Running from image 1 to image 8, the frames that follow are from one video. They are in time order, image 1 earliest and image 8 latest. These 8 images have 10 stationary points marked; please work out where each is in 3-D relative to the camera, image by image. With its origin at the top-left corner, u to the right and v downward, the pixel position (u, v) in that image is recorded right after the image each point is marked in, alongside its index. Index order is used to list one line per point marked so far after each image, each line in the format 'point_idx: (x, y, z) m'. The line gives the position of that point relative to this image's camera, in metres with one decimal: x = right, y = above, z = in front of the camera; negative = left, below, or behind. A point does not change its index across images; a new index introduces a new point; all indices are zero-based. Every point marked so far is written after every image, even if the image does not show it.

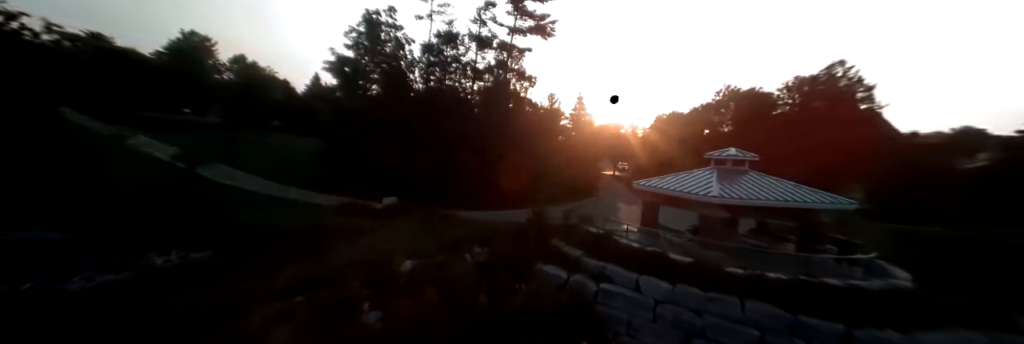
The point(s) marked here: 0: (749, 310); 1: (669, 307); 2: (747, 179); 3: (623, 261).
0: (+3.1, -1.8, +3.9) m
1: (+2.3, -2.0, +4.3) m
2: (+5.5, -0.2, +7.0) m
3: (+2.0, -1.6, +5.2) m
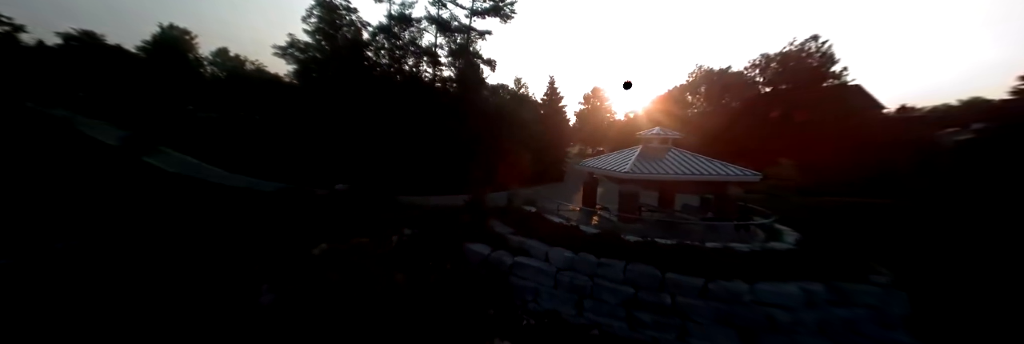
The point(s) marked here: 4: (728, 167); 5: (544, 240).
0: (+1.7, -1.4, +4.3) m
1: (+0.9, -1.6, +4.7) m
2: (+3.9, +0.4, +7.4) m
3: (+0.5, -1.2, +5.6) m
4: (+5.0, +0.1, +7.1) m
5: (+0.6, -1.3, +5.5) m
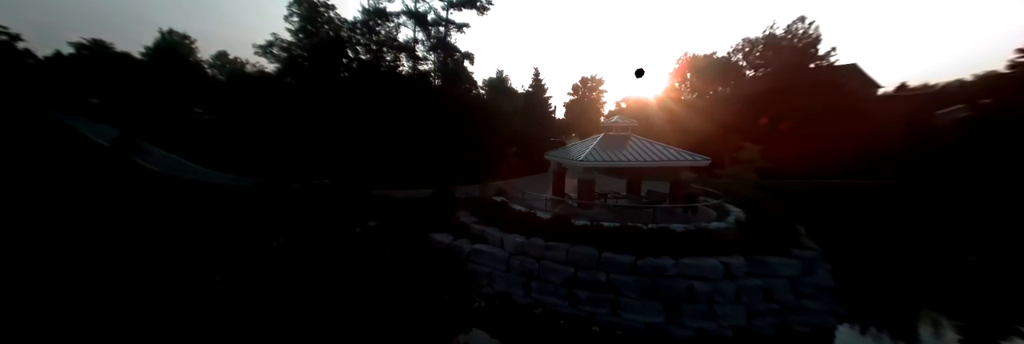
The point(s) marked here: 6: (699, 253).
0: (+0.9, -1.3, +4.6) m
1: (+0.1, -1.5, +5.0) m
2: (+3.0, +0.7, +7.7) m
3: (-0.3, -1.1, +5.8) m
4: (+4.1, +0.5, +7.4) m
5: (-0.2, -1.1, +5.8) m
6: (+2.7, -1.2, +4.4) m
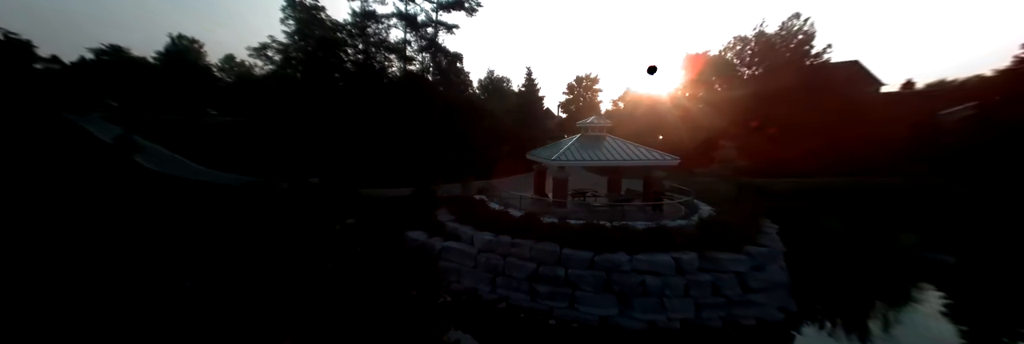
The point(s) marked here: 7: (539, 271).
0: (+0.3, -1.3, +4.8) m
1: (-0.4, -1.5, +5.1) m
2: (+2.4, +0.7, +7.9) m
3: (-0.8, -1.0, +6.0) m
4: (+3.6, +0.5, +7.6) m
5: (-0.8, -1.1, +5.9) m
6: (+2.2, -1.2, +4.5) m
7: (+0.4, -1.6, +4.6) m
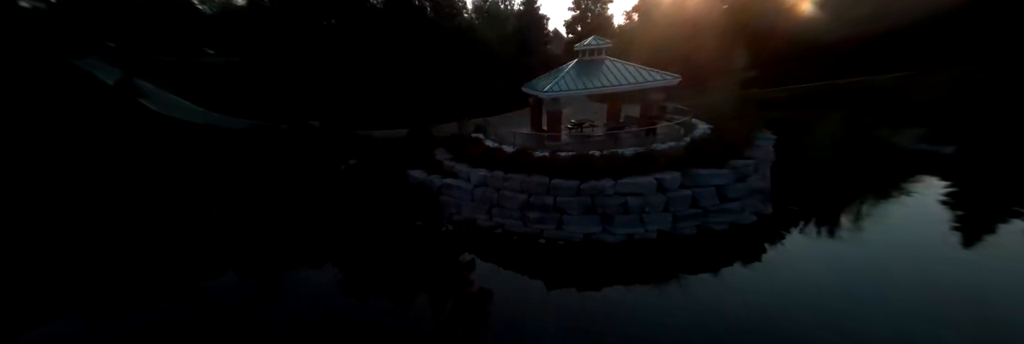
0: (+0.2, -0.2, +5.0) m
1: (-0.6, -0.3, +5.5) m
2: (+2.2, +2.6, +7.6) m
3: (-1.0, +0.3, +6.2) m
4: (+3.4, +2.4, +7.3) m
5: (-0.9, +0.2, +6.2) m
6: (+2.0, 0.0, +4.8) m
7: (+0.3, -0.5, +5.0) m
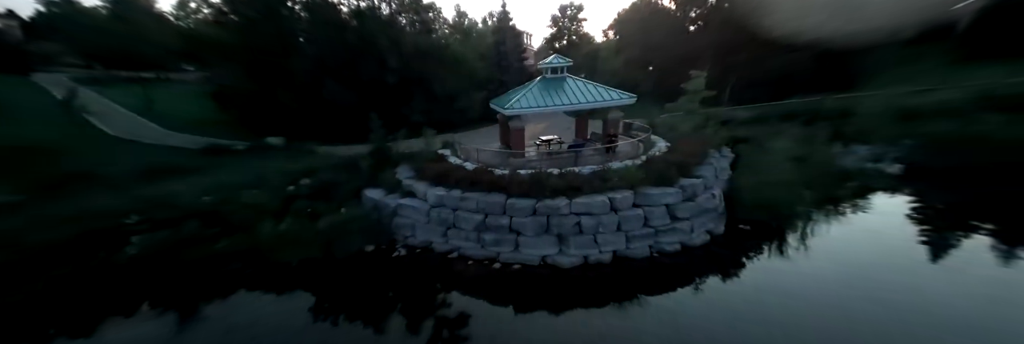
0: (-0.5, -0.5, +4.8) m
1: (-1.3, -0.7, +5.2) m
2: (+1.3, +2.2, +7.6) m
3: (-1.8, -0.1, +6.0) m
4: (+2.5, +2.0, +7.4) m
5: (-1.7, -0.2, +5.9) m
6: (+1.3, -0.3, +4.7) m
7: (-0.4, -0.8, +4.8) m
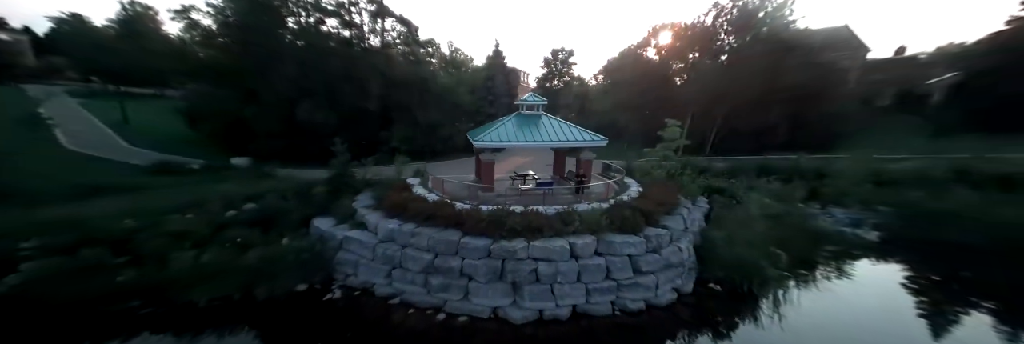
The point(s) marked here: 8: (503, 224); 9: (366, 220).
0: (-1.2, -1.0, +4.3) m
1: (-2.0, -1.2, +4.7) m
2: (+0.7, +1.2, +7.5) m
3: (-2.5, -0.7, +5.5) m
4: (+1.8, +1.0, +7.3) m
5: (-2.4, -0.7, +5.4) m
6: (+0.6, -0.9, +4.2) m
7: (-1.1, -1.3, +4.2) m
8: (-0.1, -0.8, +4.3) m
9: (-2.6, -0.9, +5.3) m
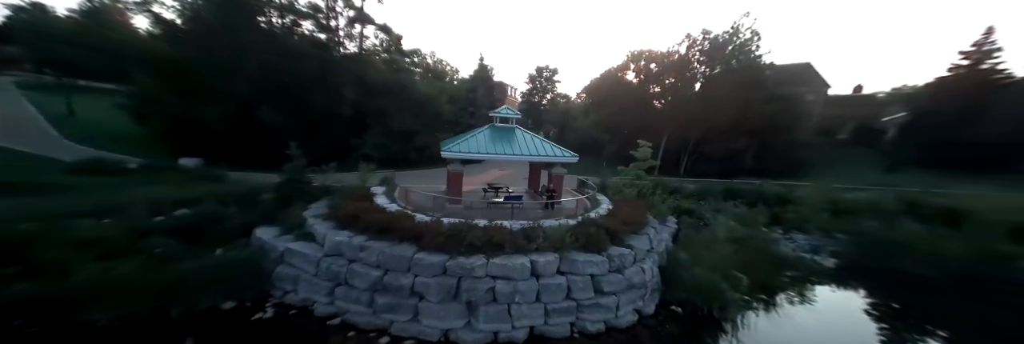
0: (-1.8, -1.1, +4.0) m
1: (-2.6, -1.3, +4.2) m
2: (0.0, +0.9, +7.3) m
3: (-3.1, -0.8, +5.0) m
4: (+1.1, +0.6, +7.2) m
5: (-3.0, -0.9, +5.0) m
6: (+0.1, -1.1, +4.0) m
7: (-1.7, -1.4, +3.9) m
8: (-0.6, -0.9, +4.0) m
9: (-3.2, -1.0, +4.9) m
